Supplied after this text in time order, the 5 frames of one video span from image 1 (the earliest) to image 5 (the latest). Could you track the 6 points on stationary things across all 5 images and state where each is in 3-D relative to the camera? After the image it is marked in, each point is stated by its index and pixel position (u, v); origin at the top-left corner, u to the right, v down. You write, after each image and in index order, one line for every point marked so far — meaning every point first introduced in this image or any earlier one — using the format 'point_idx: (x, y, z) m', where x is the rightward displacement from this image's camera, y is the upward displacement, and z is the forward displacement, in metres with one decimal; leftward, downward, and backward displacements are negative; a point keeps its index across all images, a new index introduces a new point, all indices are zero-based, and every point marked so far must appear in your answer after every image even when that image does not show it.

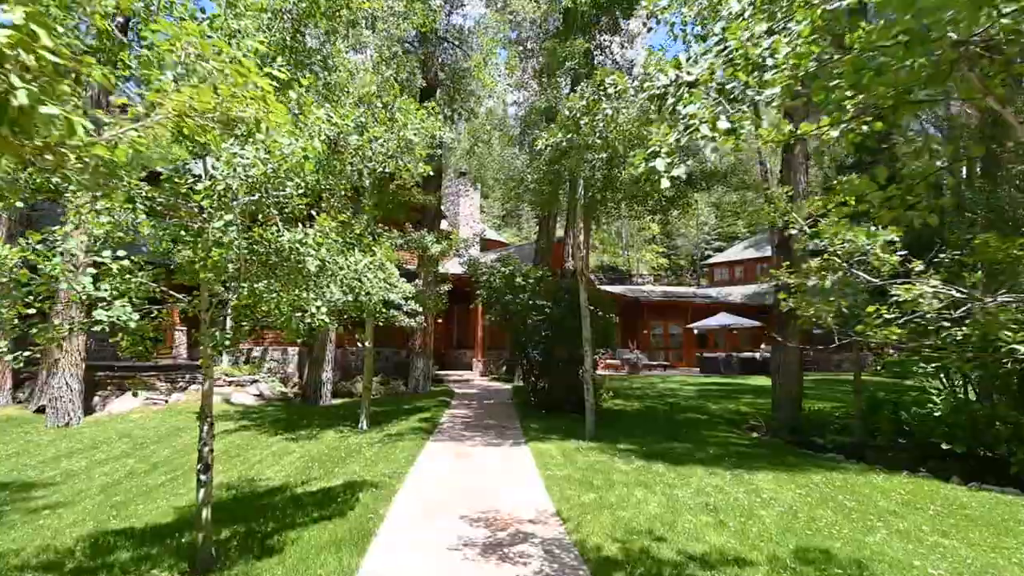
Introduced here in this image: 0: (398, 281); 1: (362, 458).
0: (-2.2, +0.2, +11.4) m
1: (-2.1, -2.4, +8.4) m
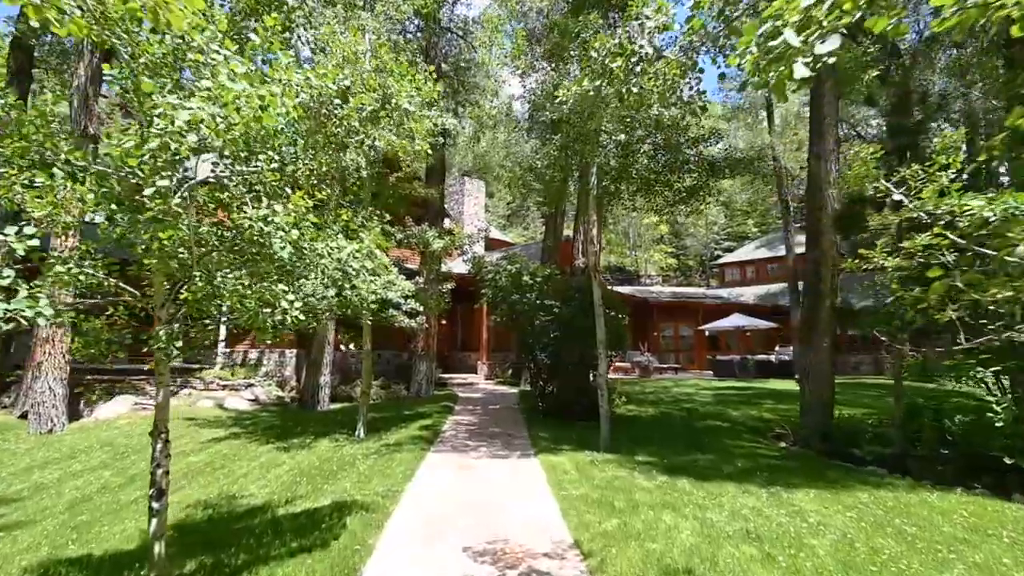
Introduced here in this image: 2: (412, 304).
0: (-2.0, +0.2, +10.7) m
1: (-2.0, -2.3, +7.6) m
2: (-1.8, -0.3, +10.9) m
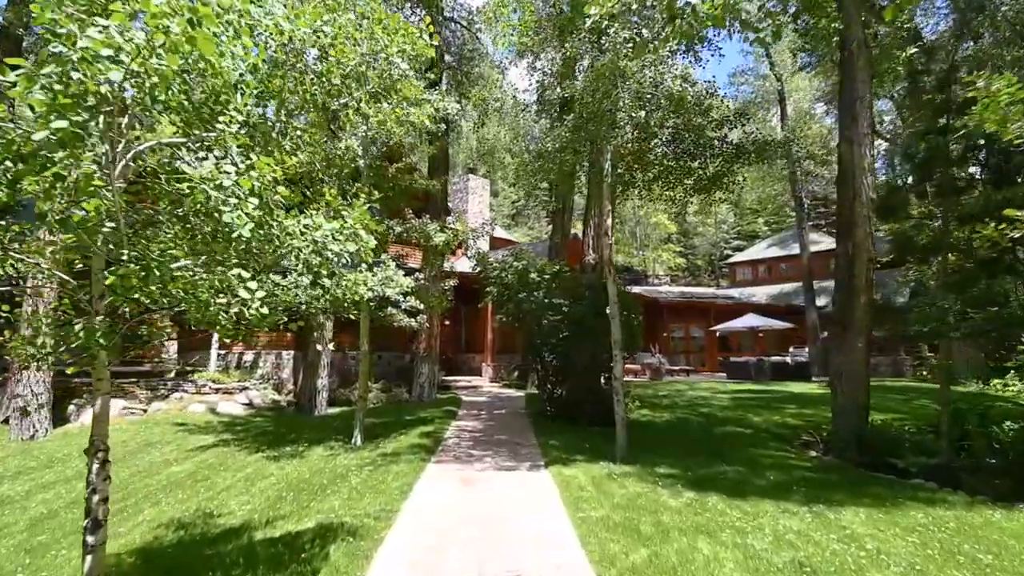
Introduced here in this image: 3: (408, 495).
0: (-1.9, +0.2, +9.9) m
1: (-1.9, -2.3, +6.9) m
2: (-1.7, -0.2, +10.2) m
3: (-1.1, -2.2, +6.5) m
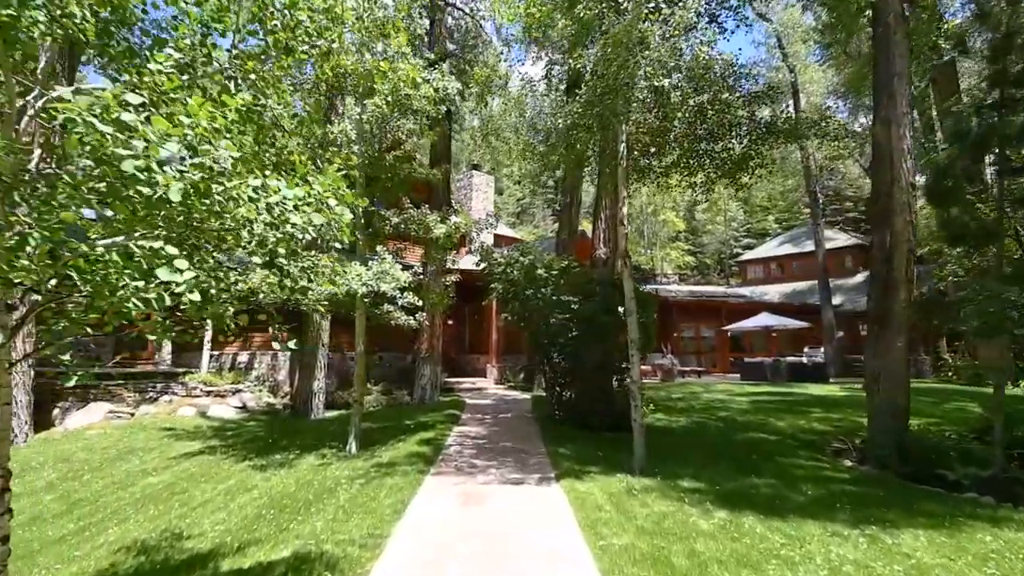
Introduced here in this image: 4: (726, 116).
0: (-1.8, +0.3, +9.2) m
1: (-1.8, -2.2, +6.1) m
2: (-1.6, -0.2, +9.4) m
3: (-1.0, -2.1, +5.7) m
4: (+3.3, +2.7, +9.4) m
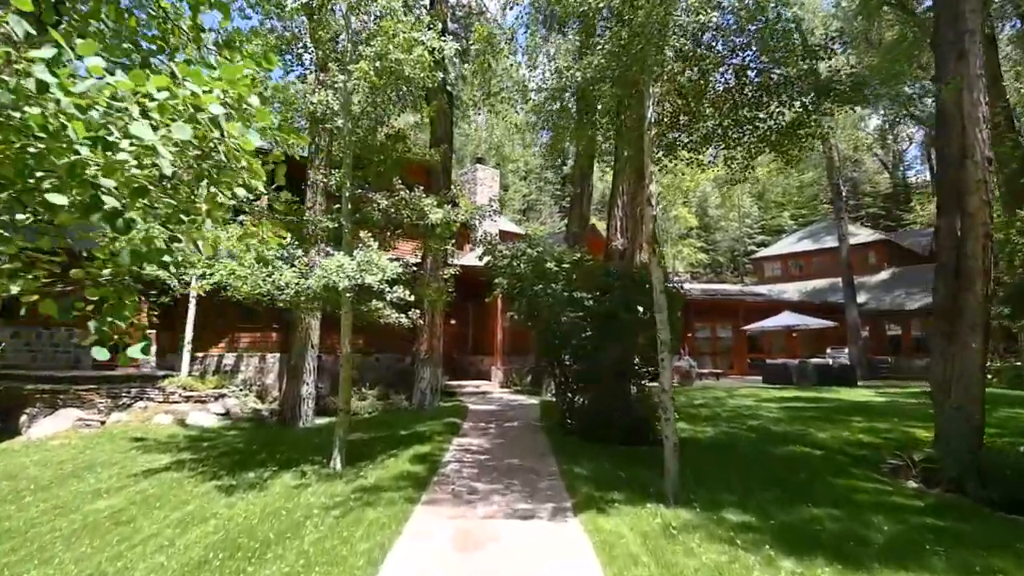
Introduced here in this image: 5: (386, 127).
0: (-1.7, +0.4, +7.9) m
1: (-1.7, -2.1, +4.9) m
2: (-1.5, -0.1, +8.2) m
3: (-1.0, -2.1, +4.5) m
4: (+3.4, +2.8, +8.1) m
5: (-2.0, +2.5, +9.3) m
